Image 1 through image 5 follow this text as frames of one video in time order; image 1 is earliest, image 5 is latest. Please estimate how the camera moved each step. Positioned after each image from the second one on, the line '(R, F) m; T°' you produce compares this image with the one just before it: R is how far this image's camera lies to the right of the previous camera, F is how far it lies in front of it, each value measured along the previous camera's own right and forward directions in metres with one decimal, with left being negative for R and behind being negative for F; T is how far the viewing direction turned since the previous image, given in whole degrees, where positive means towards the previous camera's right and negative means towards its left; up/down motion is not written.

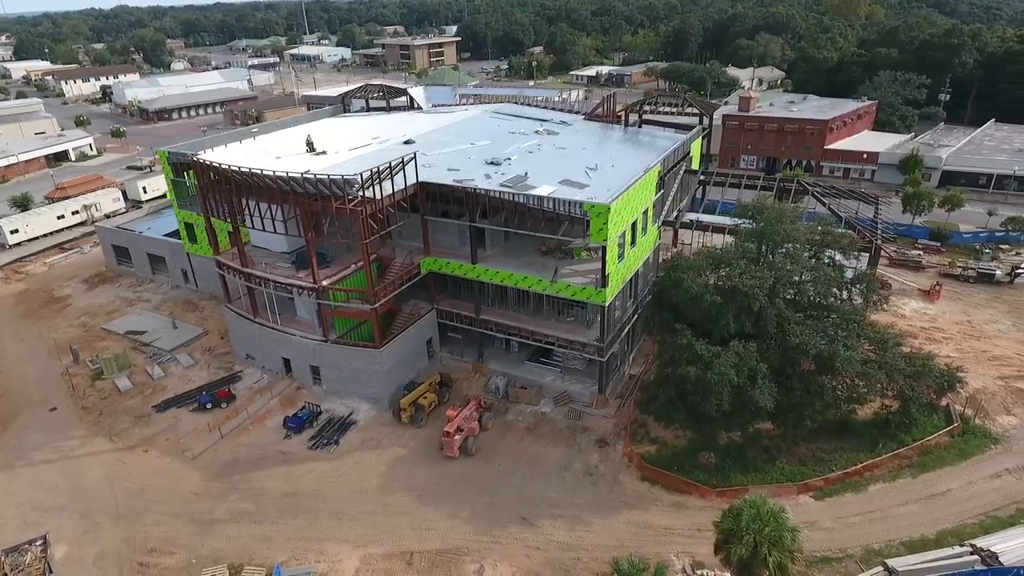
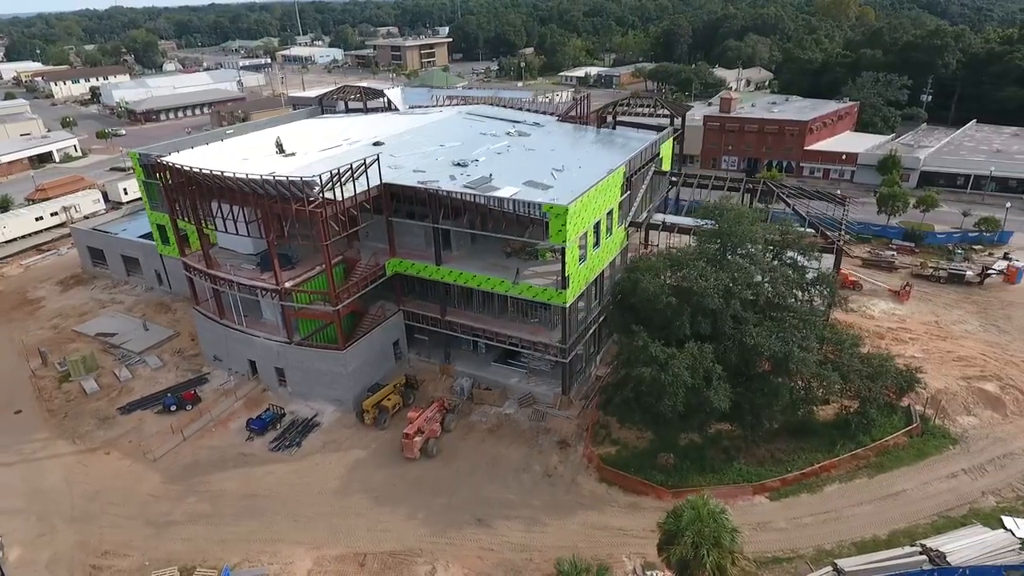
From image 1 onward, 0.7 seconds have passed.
(+1.8, 0.0) m; 0°
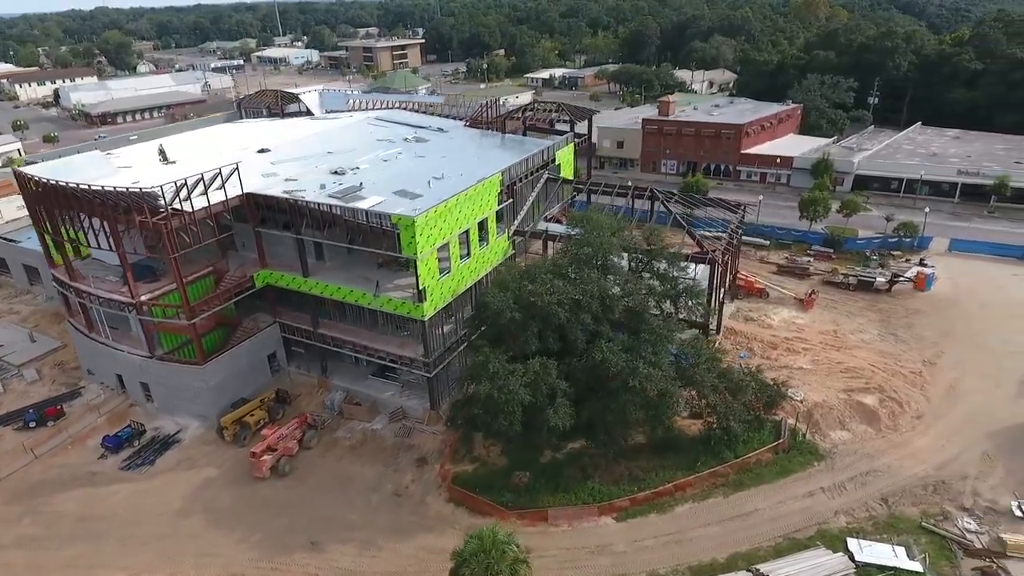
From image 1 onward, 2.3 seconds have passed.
(+6.5, +0.8) m; 0°
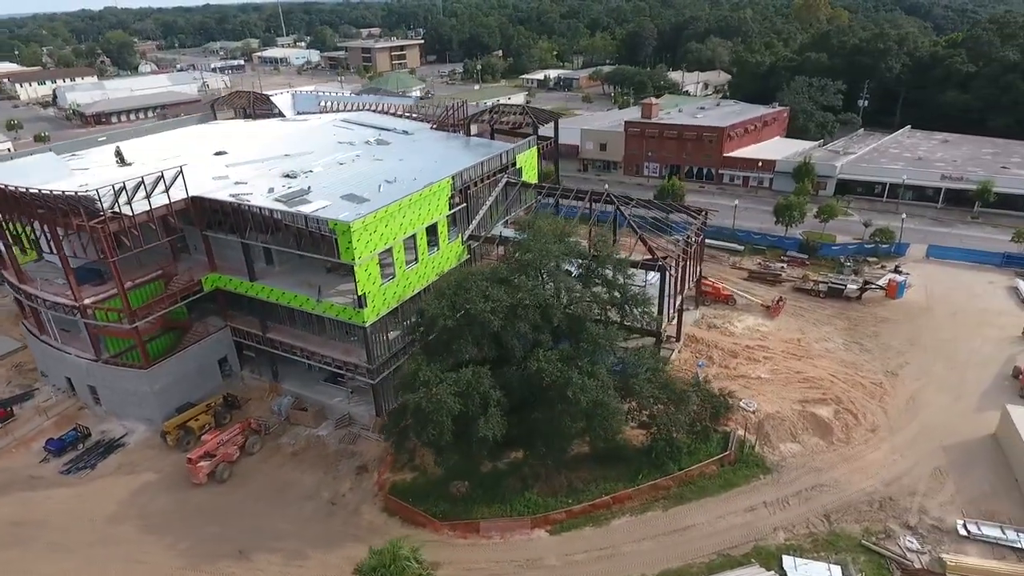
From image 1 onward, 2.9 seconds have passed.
(+3.0, +0.5) m; -1°
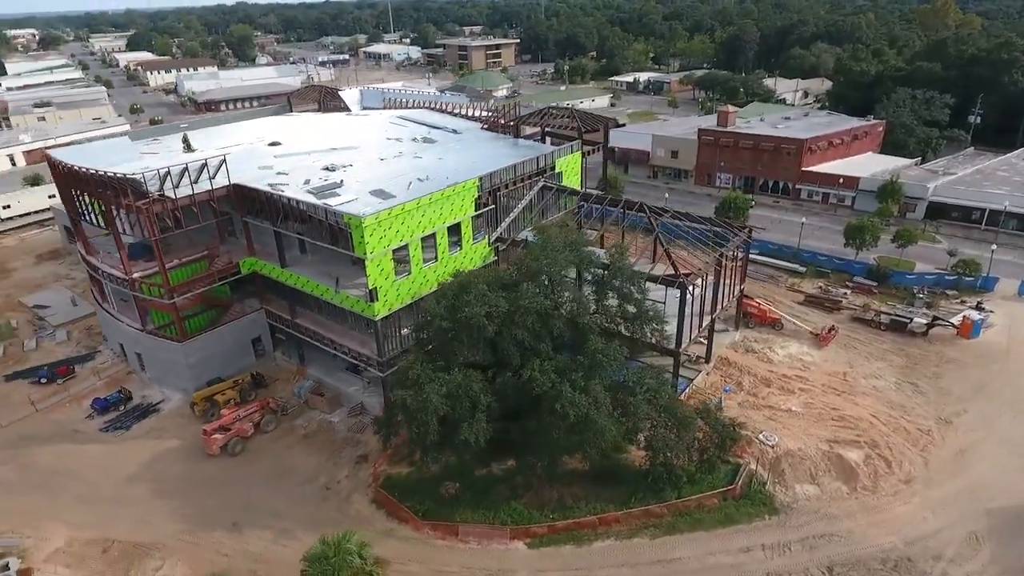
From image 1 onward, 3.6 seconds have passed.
(+3.6, +0.6) m; -8°
